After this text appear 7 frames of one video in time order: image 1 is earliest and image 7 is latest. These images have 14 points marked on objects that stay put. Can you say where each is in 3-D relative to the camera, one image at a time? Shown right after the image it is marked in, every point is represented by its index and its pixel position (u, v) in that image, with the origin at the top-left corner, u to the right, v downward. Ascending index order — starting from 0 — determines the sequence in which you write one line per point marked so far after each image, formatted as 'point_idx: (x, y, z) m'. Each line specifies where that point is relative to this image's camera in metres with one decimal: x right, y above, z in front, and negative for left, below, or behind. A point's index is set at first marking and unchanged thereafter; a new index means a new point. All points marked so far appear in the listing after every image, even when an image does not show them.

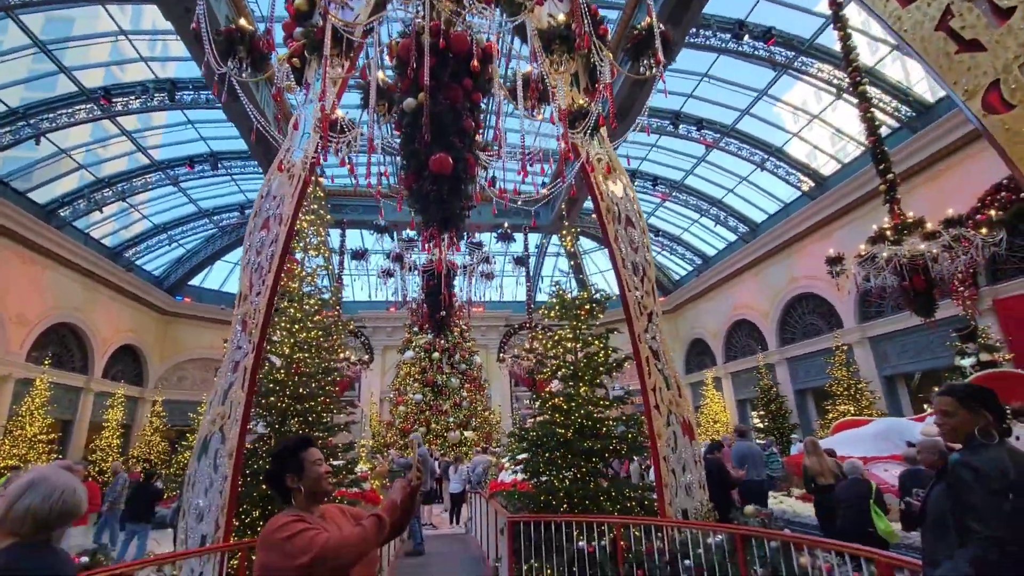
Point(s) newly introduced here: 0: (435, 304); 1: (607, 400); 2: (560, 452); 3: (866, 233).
0: (-1.7, -0.3, +10.4) m
1: (+1.2, -1.4, +6.4) m
2: (+0.6, -2.0, +6.1) m
3: (+13.1, +2.1, +18.3) m
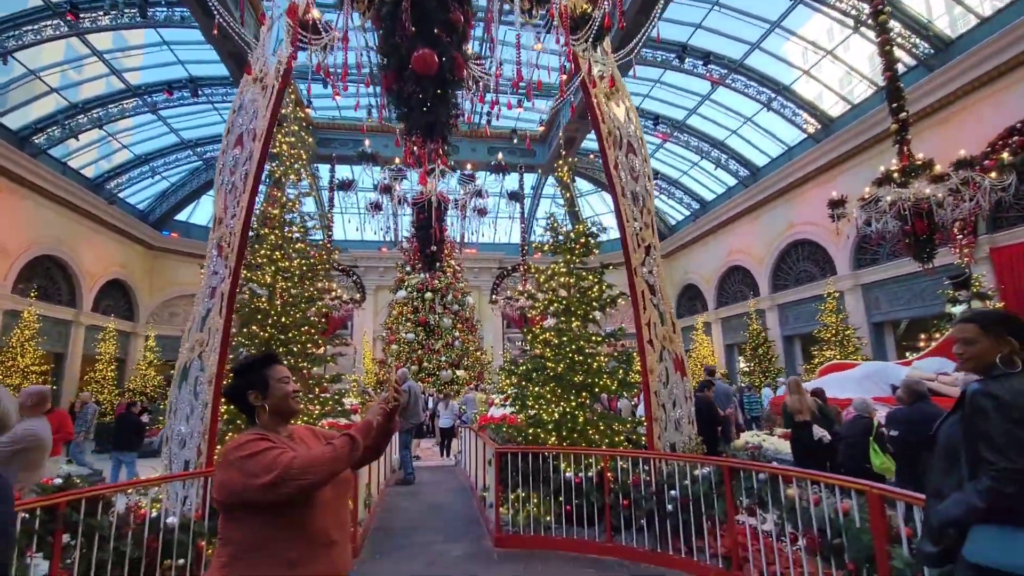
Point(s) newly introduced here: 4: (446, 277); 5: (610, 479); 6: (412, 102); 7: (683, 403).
0: (-1.8, +1.0, +10.1) m
1: (+1.1, -0.6, +6.2) m
2: (+0.4, -1.2, +6.0) m
3: (+12.9, +4.0, +17.9) m
4: (-2.1, +0.2, +16.6) m
5: (+1.0, -2.0, +5.0) m
6: (-0.8, +1.5, +3.8) m
7: (+1.8, -1.2, +5.2) m
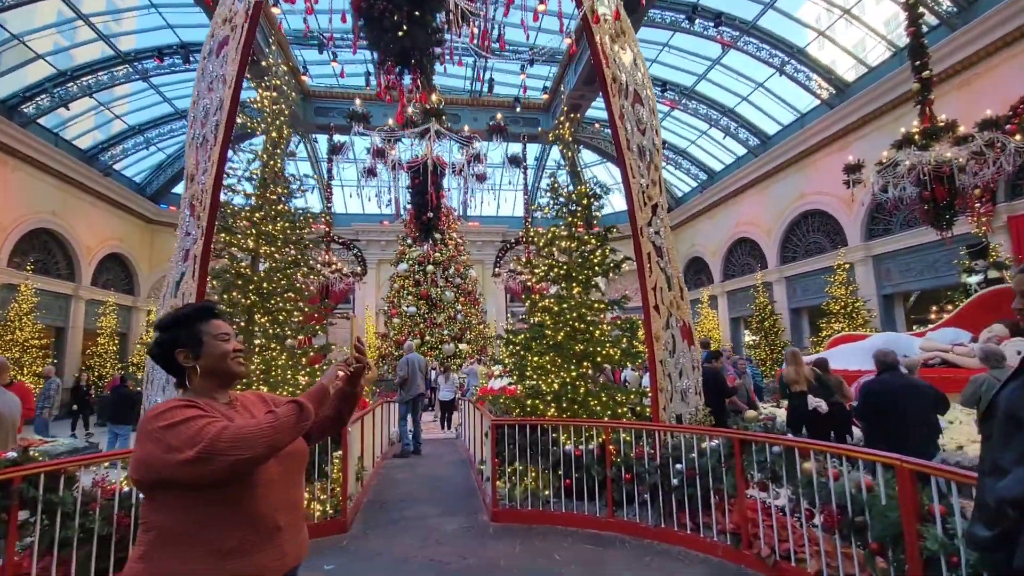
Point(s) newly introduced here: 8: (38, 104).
0: (-1.8, +1.6, +9.7) m
1: (+1.1, -0.2, +5.9) m
2: (+0.4, -0.8, +5.7) m
3: (+13.0, +5.0, +17.2) m
4: (-2.1, +1.1, +16.2) m
5: (+0.9, -1.6, +4.8) m
6: (-0.8, +1.8, +3.4) m
7: (+1.7, -0.8, +4.9) m
8: (-18.7, +7.3, +19.6) m
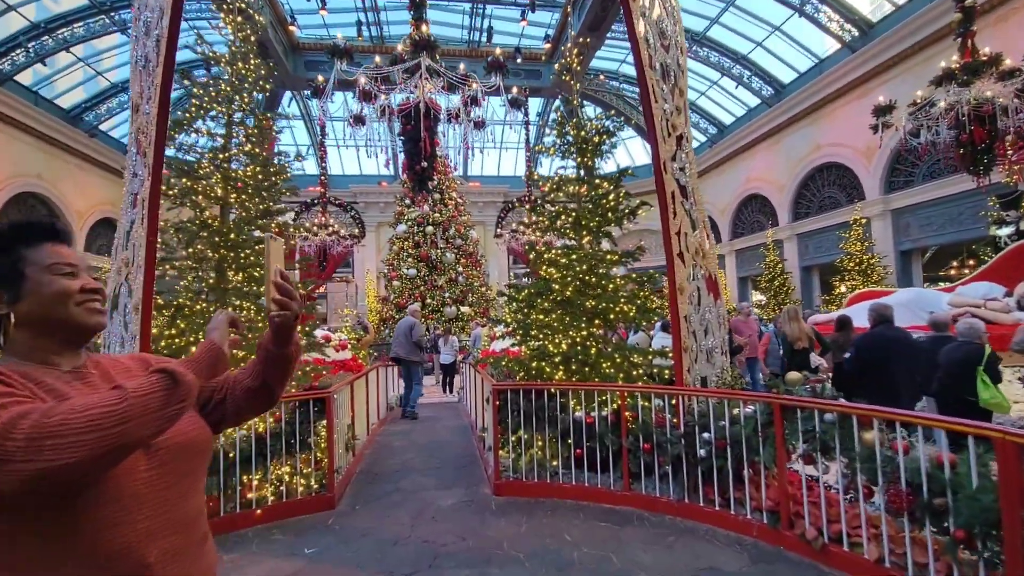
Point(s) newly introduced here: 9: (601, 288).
0: (-1.8, +2.4, +8.9) m
1: (+1.1, +0.4, +5.3) m
2: (+0.4, -0.3, +5.1) m
3: (+13.0, +6.5, +16.1) m
4: (-2.0, +2.4, +15.5) m
5: (+1.0, -1.1, +4.2) m
6: (-0.8, +2.1, +2.6) m
7: (+1.8, -0.4, +4.3) m
8: (-18.7, +8.6, +18.5) m
9: (+0.9, 0.0, +5.2) m
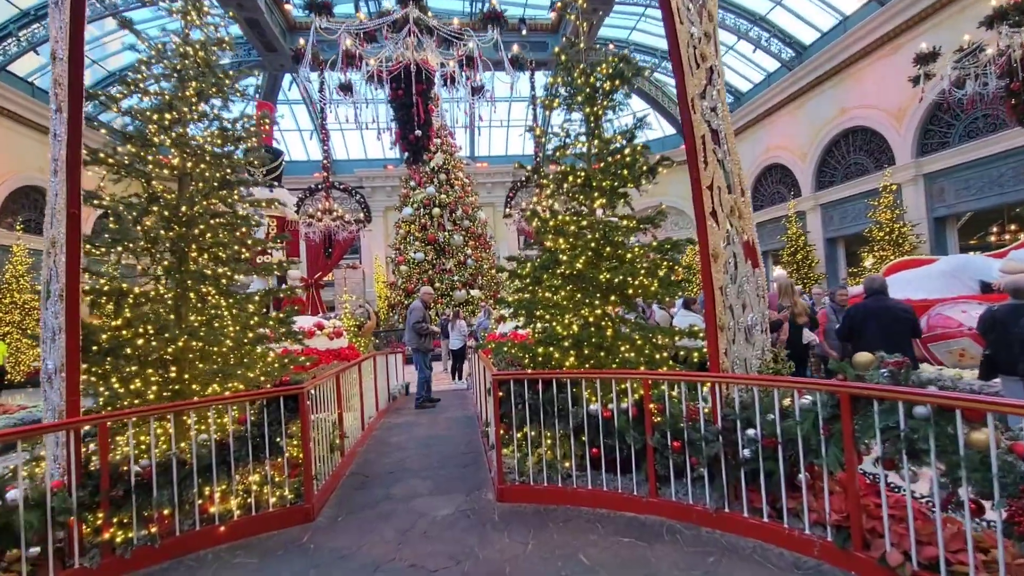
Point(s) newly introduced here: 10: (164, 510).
0: (-1.7, +2.7, +8.2) m
1: (+1.1, +0.6, +4.5) m
2: (+0.5, 0.0, +4.4) m
3: (+13.1, +7.4, +14.8) m
4: (-1.8, +2.9, +14.7) m
5: (+1.0, -0.9, +3.6) m
6: (-1.0, +2.2, +1.9) m
7: (+1.8, -0.1, +3.6) m
8: (-18.6, +8.7, +18.0) m
9: (+0.9, +0.3, +4.4) m
10: (-2.3, -1.5, +3.3) m
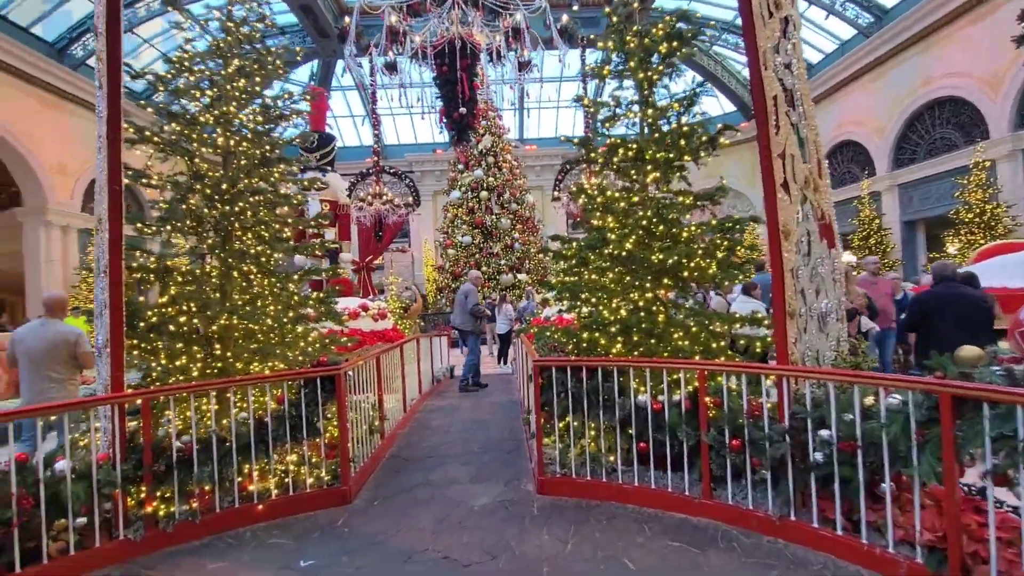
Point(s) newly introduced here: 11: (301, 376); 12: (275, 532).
0: (-1.0, +3.0, +8.0) m
1: (+1.5, +0.8, +4.1) m
2: (+0.8, +0.1, +4.1) m
3: (+14.5, +7.8, +13.0) m
4: (-0.4, +3.4, +14.5) m
5: (+1.3, -0.8, +3.2) m
6: (-0.8, +2.3, +1.7) m
7: (+2.1, 0.0, +3.2) m
8: (-16.7, +9.5, +19.2) m
9: (+1.3, +0.4, +4.1) m
10: (-2.1, -1.3, +3.3) m
11: (-1.6, -0.6, +3.6) m
12: (-1.6, -1.6, +3.3) m
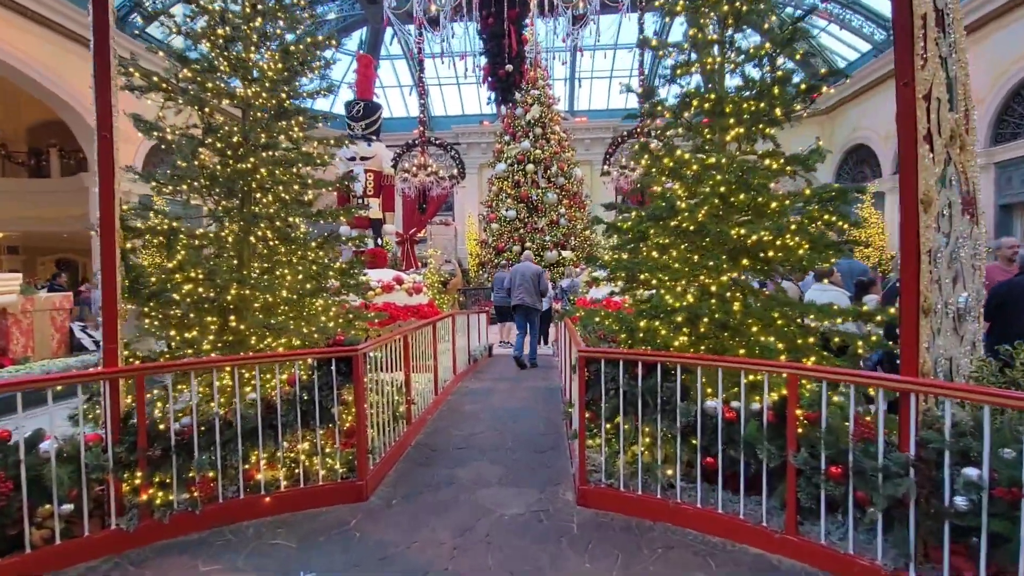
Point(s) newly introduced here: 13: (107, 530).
0: (-0.2, +3.4, +7.3) m
1: (+1.8, +0.9, +3.4) m
2: (+1.2, +0.3, +3.5) m
3: (+15.8, +7.8, +10.8) m
4: (+1.0, +4.0, +13.7) m
5: (+1.5, -0.7, +2.6) m
6: (-0.6, +2.4, +1.0) m
7: (+2.3, 0.0, +2.4) m
8: (-14.7, +11.0, +19.5) m
9: (+1.6, +0.5, +3.4) m
10: (-1.8, -1.1, +3.0) m
11: (-1.3, -0.4, +3.2) m
12: (-1.4, -1.5, +3.0) m
13: (-2.3, -1.3, +2.8) m
